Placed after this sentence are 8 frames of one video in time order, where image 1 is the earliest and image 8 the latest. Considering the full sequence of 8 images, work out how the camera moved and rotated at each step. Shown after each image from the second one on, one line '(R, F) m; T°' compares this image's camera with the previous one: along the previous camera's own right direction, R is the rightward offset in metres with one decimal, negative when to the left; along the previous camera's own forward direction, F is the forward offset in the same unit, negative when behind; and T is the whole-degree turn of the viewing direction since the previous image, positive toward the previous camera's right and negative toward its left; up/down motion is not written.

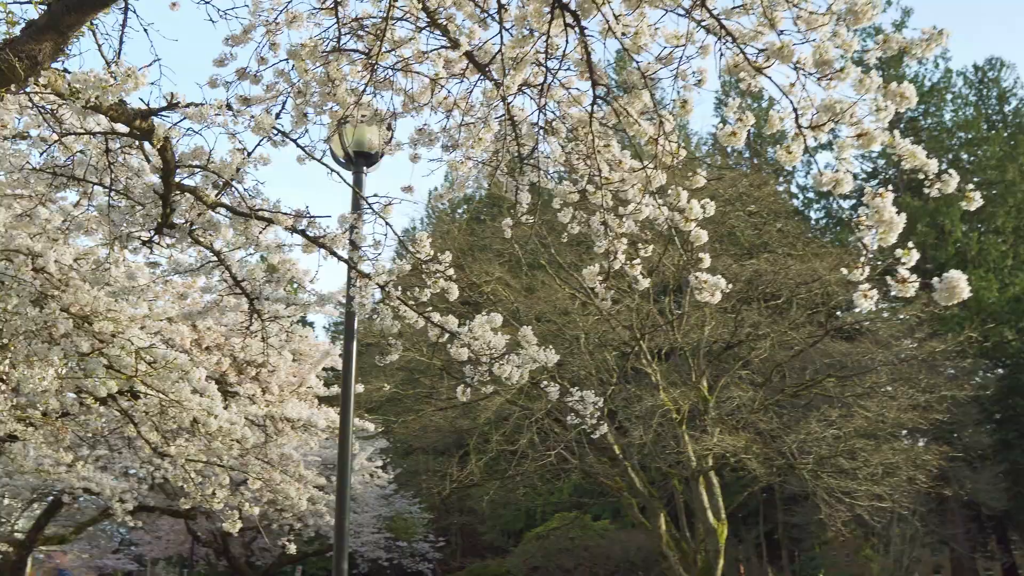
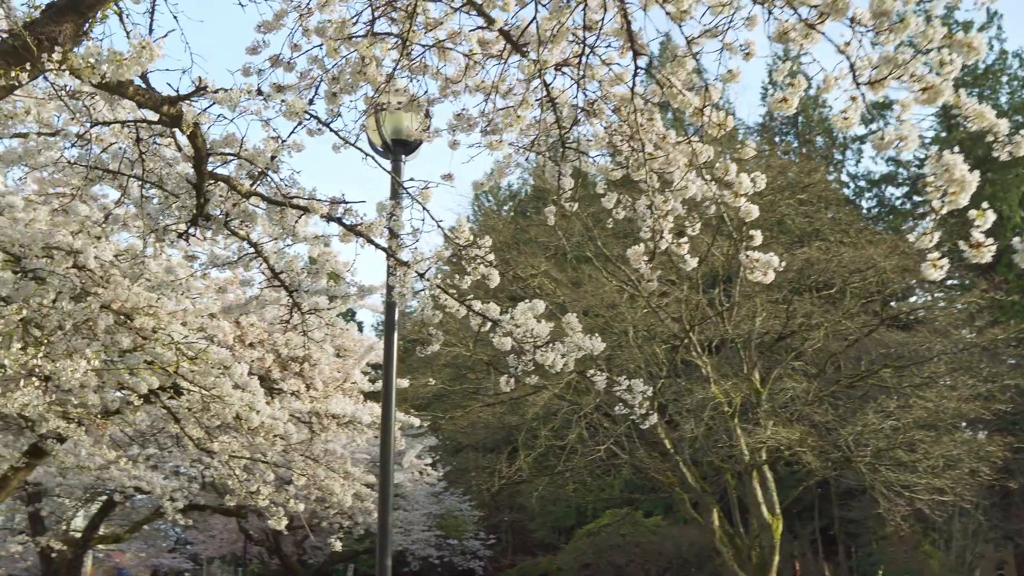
(0.0, +0.2) m; -3°
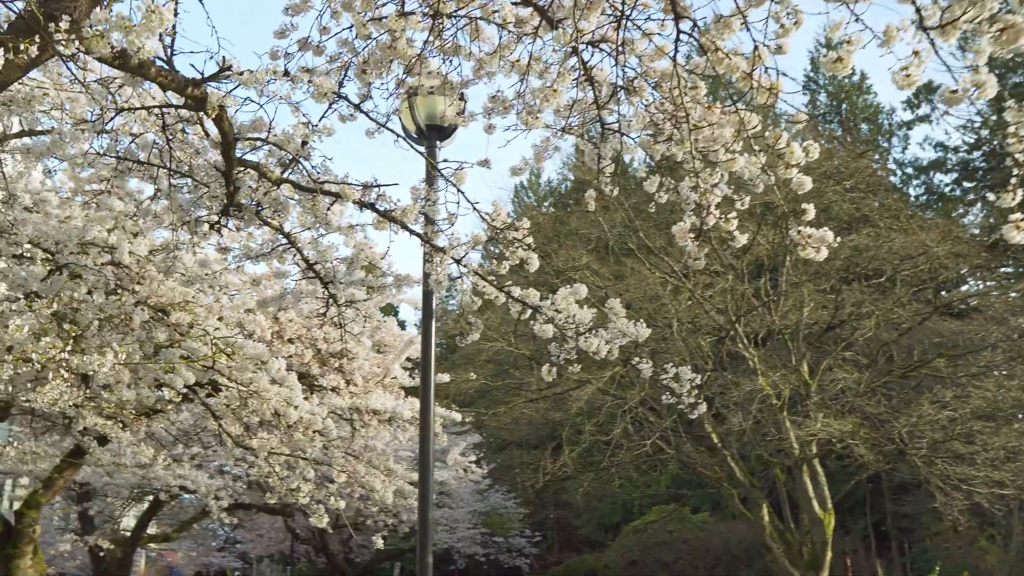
(0.0, +0.2) m; -2°
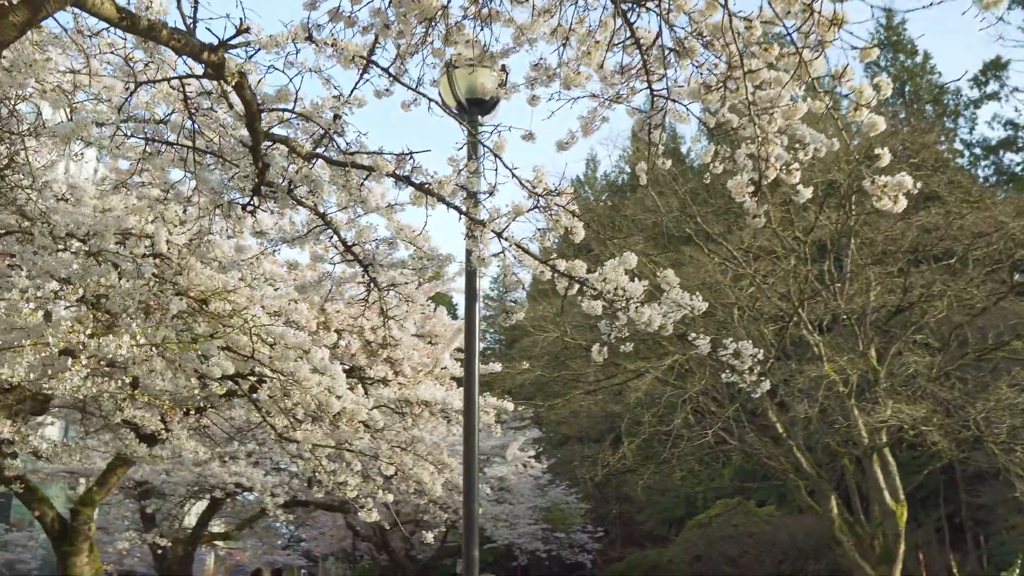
(+0.1, +0.3) m; -3°
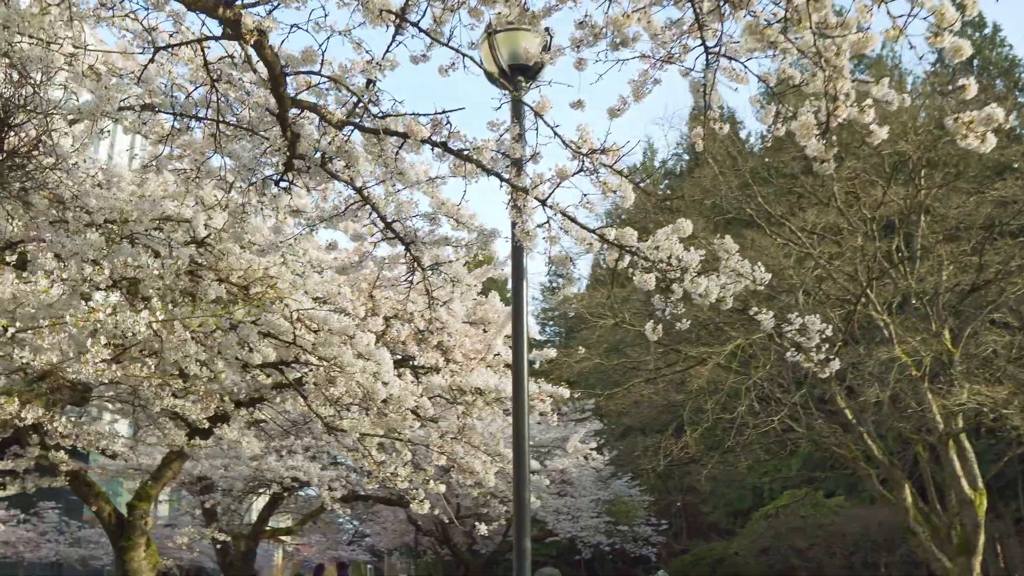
(+0.1, +0.3) m; -3°
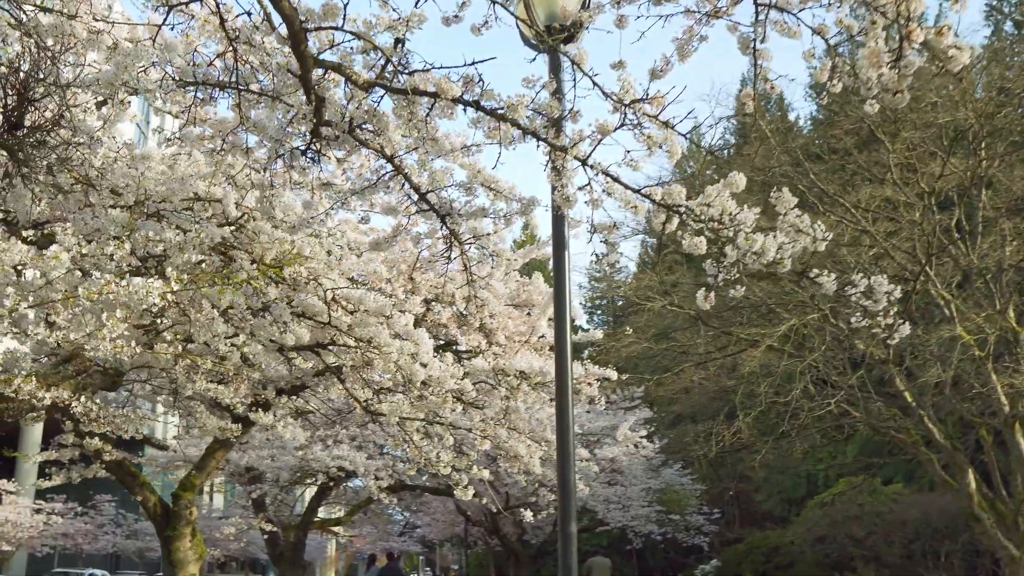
(0.0, +0.3) m; -3°
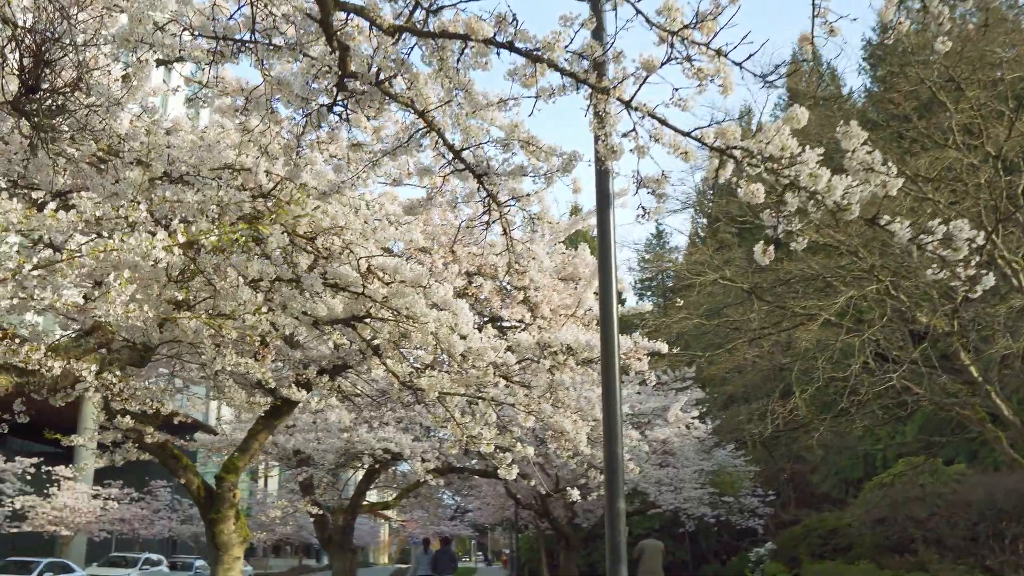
(0.0, +0.3) m; -3°
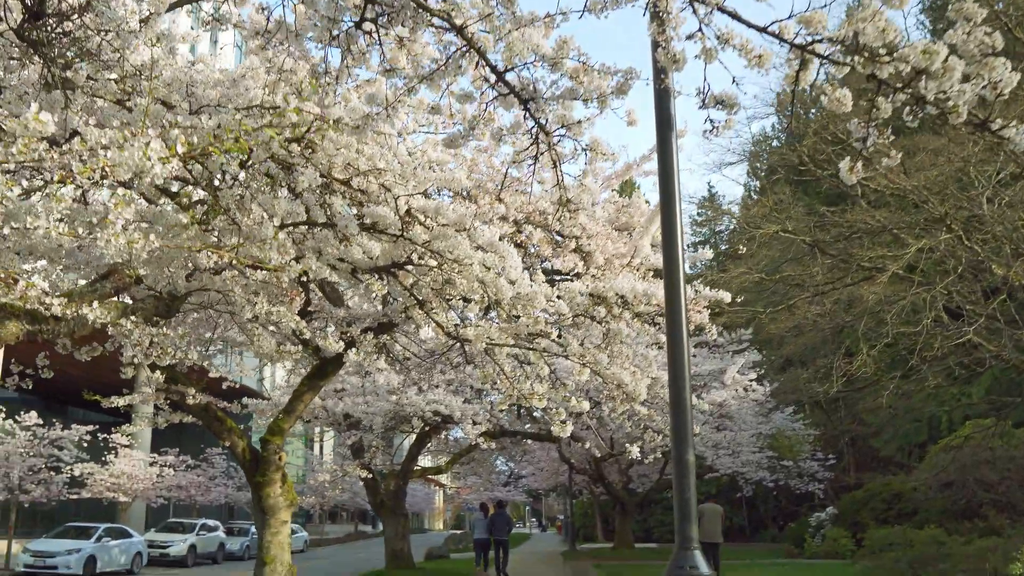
(0.0, +0.5) m; -3°
